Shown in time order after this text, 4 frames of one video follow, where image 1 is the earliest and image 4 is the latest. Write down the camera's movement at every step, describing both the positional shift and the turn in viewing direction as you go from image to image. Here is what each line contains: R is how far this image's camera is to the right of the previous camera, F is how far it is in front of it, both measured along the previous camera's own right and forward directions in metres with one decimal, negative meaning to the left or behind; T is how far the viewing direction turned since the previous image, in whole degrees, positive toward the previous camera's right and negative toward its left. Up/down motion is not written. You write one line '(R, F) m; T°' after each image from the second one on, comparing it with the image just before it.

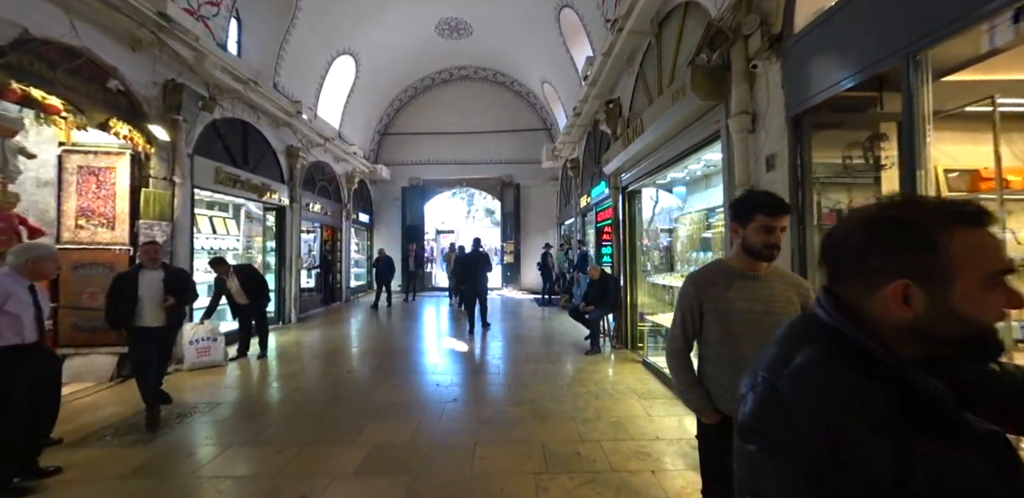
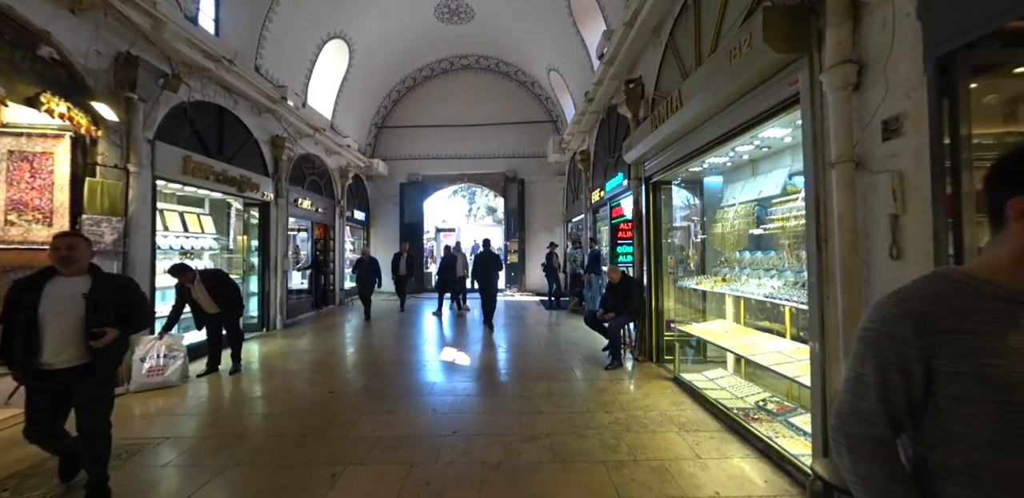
(-0.1, +0.7) m; 0°
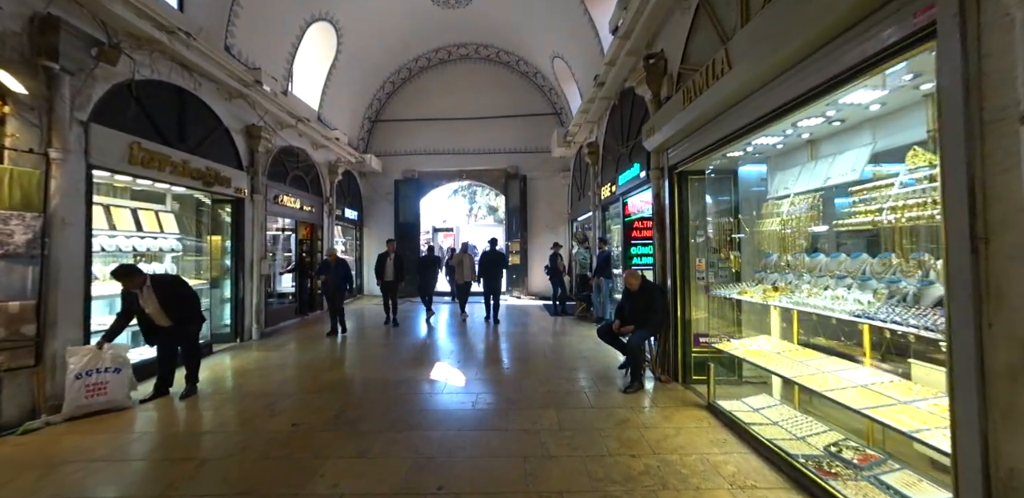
(0.0, +0.7) m; 0°
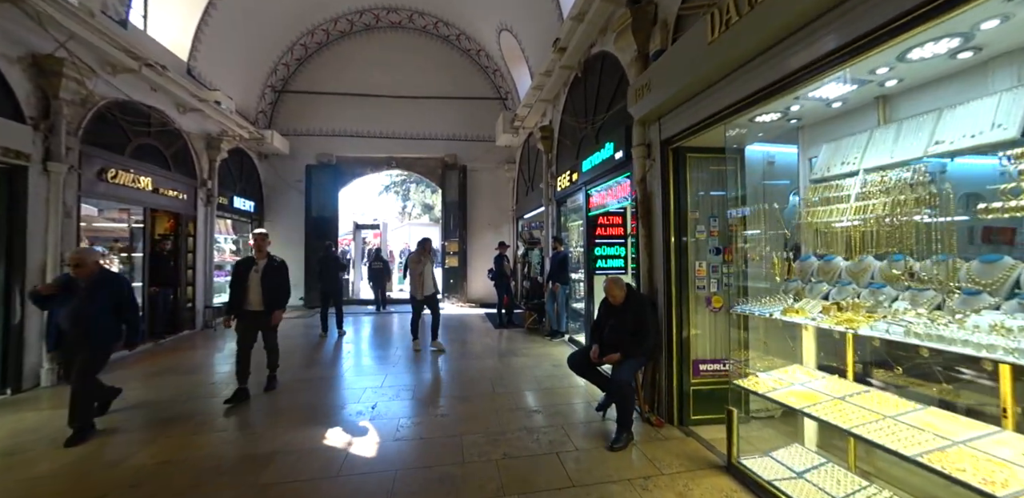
(0.0, +1.3) m; +9°
